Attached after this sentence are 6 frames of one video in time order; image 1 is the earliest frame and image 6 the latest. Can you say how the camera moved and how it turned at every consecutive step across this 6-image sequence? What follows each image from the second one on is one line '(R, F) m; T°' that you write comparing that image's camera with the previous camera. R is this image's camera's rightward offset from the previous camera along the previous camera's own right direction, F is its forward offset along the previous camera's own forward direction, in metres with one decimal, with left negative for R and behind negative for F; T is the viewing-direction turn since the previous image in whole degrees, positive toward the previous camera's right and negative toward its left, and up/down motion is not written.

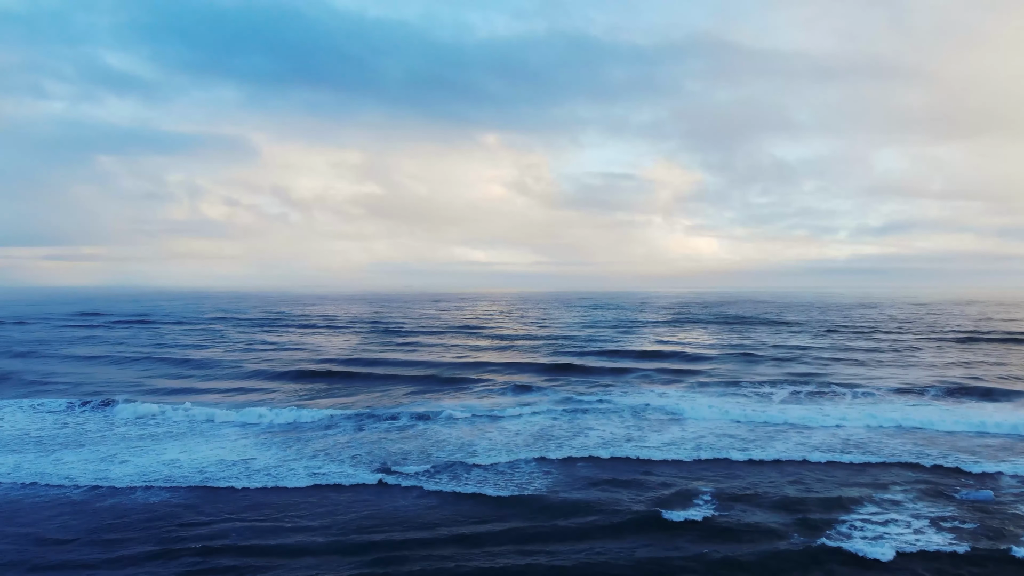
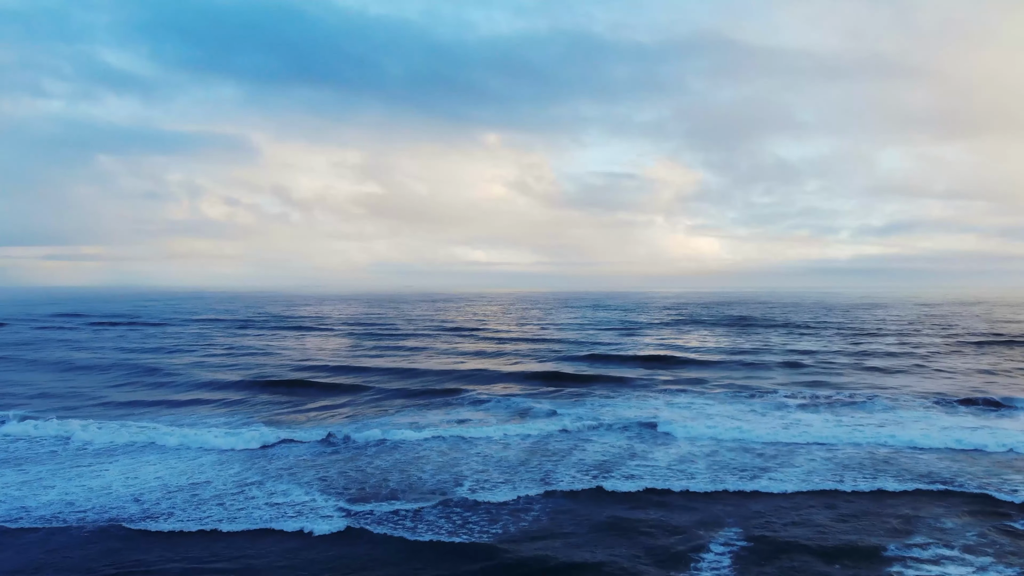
(+0.2, +1.4) m; 0°
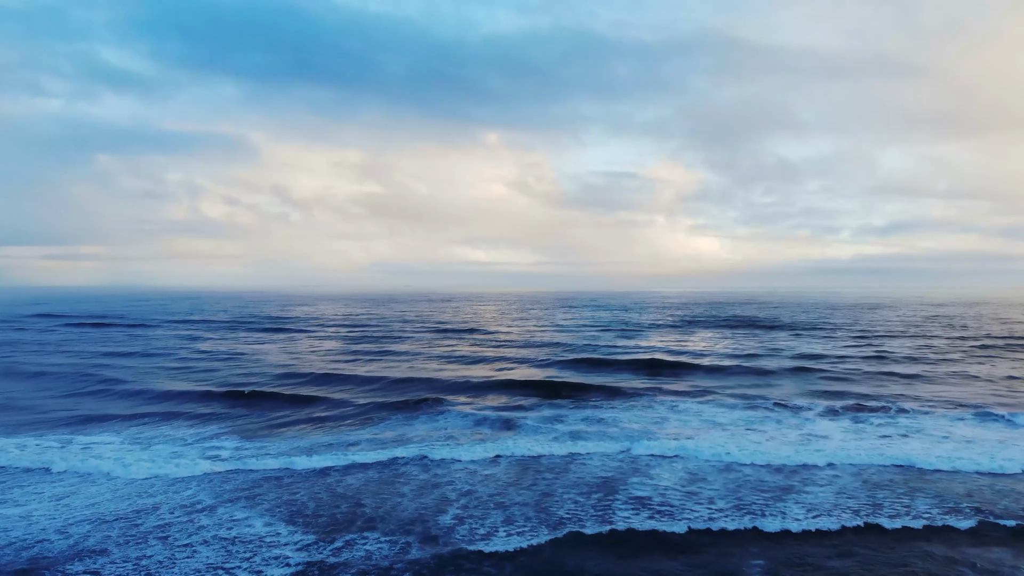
(+0.2, +1.4) m; 0°
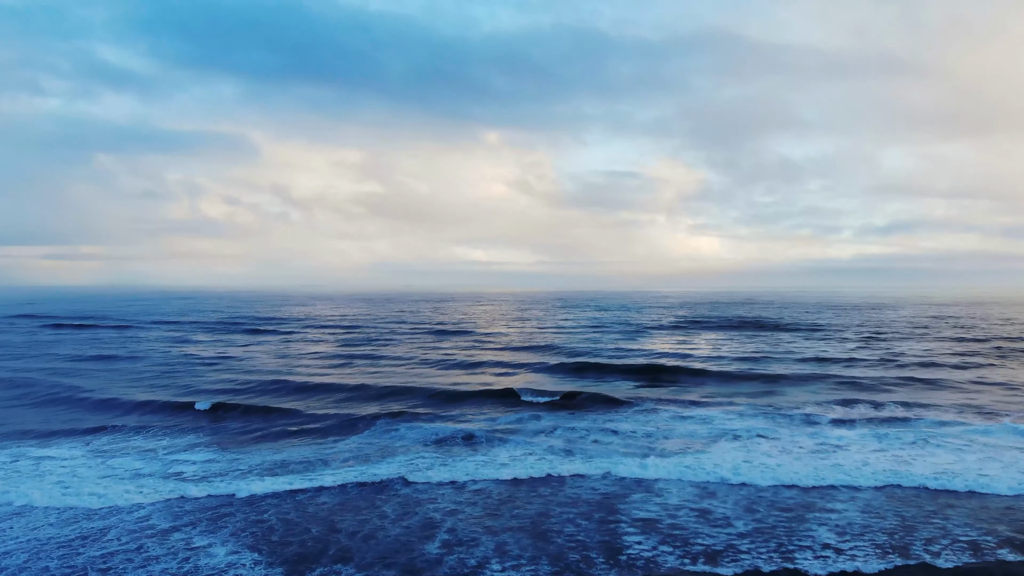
(+0.1, +1.1) m; 0°
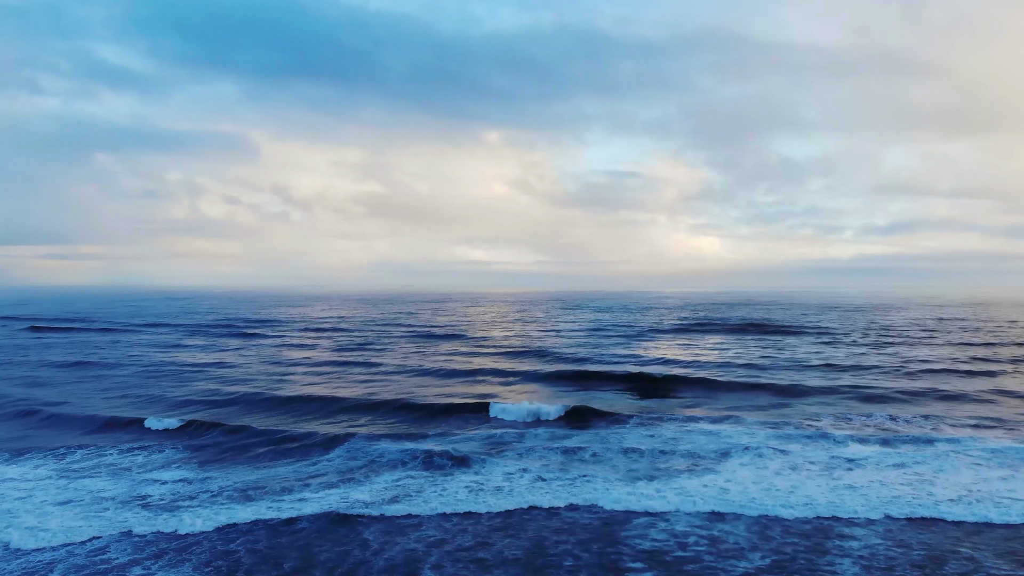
(+0.1, +0.9) m; 0°
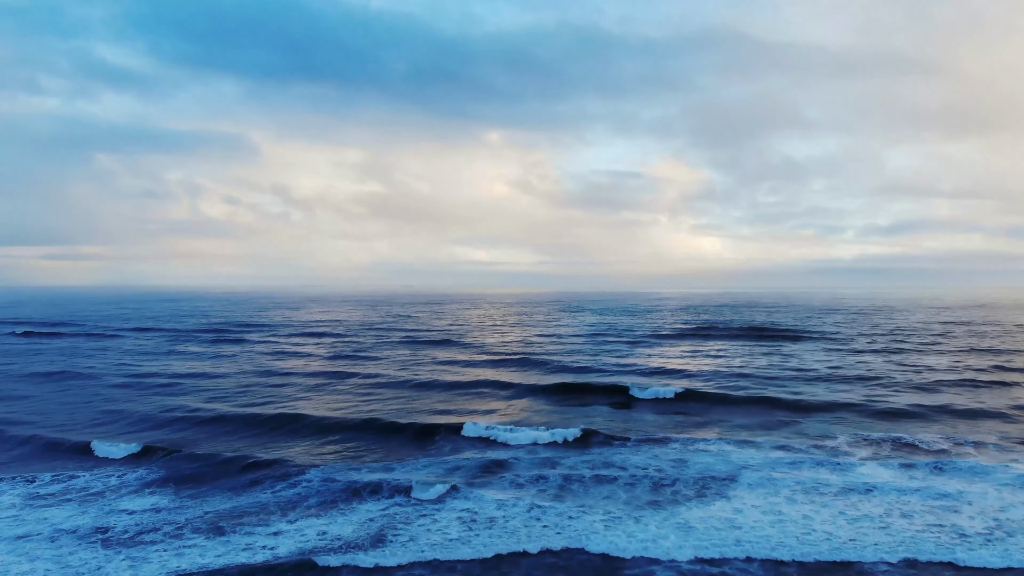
(+0.2, +1.0) m; 0°
